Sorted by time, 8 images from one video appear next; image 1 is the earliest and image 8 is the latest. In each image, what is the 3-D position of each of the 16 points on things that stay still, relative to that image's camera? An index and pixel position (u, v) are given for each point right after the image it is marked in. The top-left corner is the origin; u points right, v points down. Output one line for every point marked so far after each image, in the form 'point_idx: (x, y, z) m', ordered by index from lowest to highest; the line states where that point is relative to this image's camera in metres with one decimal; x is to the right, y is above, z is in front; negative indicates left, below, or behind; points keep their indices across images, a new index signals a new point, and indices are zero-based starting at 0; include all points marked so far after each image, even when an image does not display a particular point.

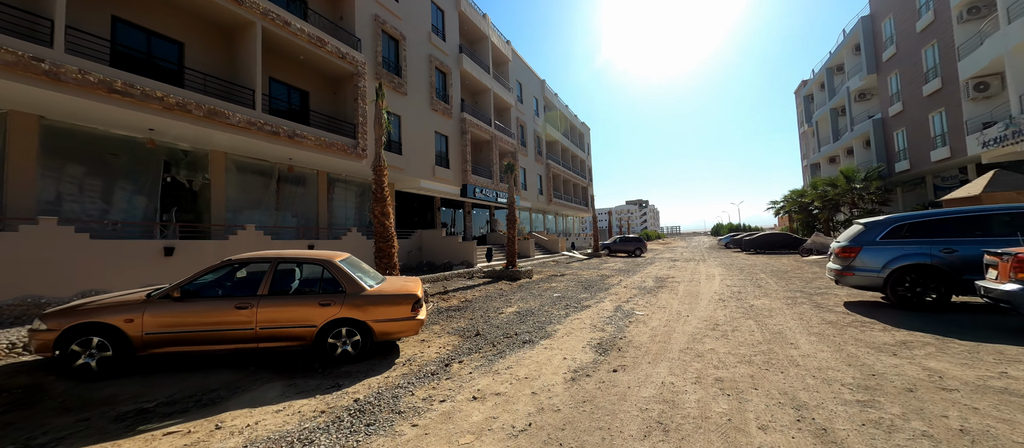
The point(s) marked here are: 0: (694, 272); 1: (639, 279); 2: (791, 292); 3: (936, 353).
0: (+8.2, -2.2, +14.9) m
1: (+5.2, -2.3, +13.5) m
2: (+7.0, -1.7, +8.2) m
3: (+5.1, -1.6, +4.0) m
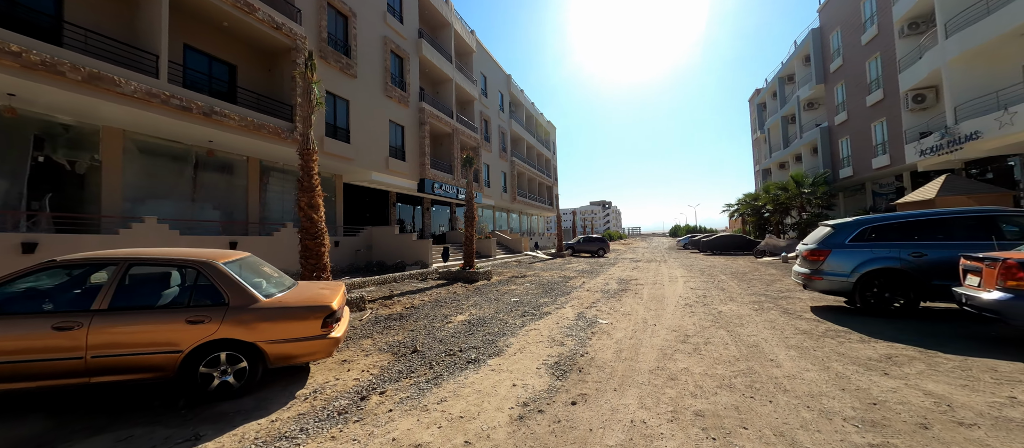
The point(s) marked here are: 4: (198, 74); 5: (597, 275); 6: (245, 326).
0: (+6.4, -2.2, +14.7) m
1: (+3.5, -2.2, +13.0) m
2: (+5.8, -1.8, +7.9) m
3: (+4.4, -1.6, +3.5) m
4: (-12.3, +5.9, +12.9) m
5: (+4.1, -2.4, +15.8) m
6: (-3.3, -1.3, +4.0) m
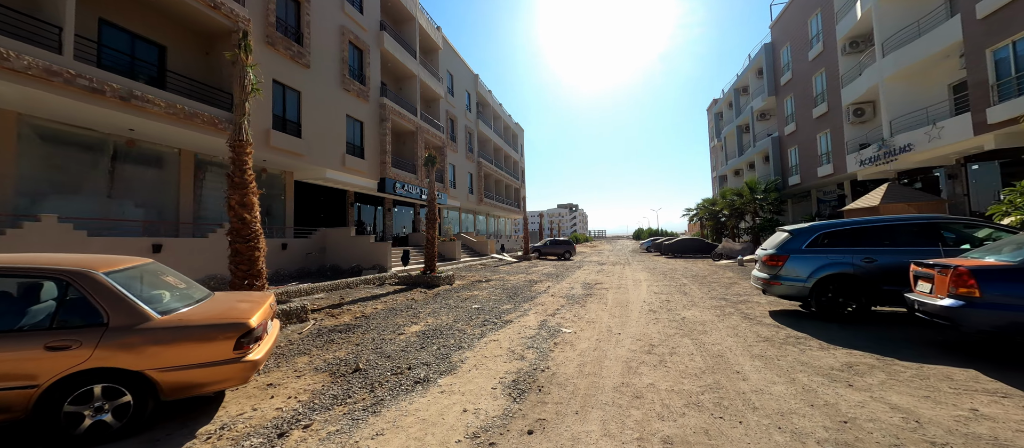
0: (+4.8, -2.4, +14.7) m
1: (+2.1, -2.4, +12.7) m
2: (+4.9, -1.9, +7.9) m
3: (+3.9, -1.6, +3.4) m
4: (-13.5, +5.9, +11.3) m
5: (+2.4, -2.6, +15.6) m
6: (-3.8, -1.3, +3.2) m
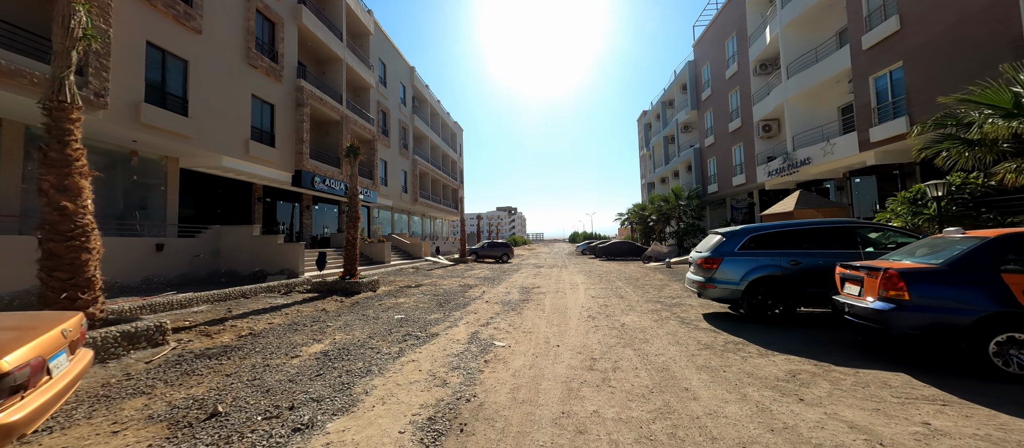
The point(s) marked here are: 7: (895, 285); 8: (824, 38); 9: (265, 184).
0: (+2.0, -2.5, +14.5) m
1: (-0.3, -2.4, +12.0) m
2: (+3.3, -1.9, +7.8) m
3: (+3.1, -1.6, +3.2) m
4: (-15.3, +6.1, +7.8) m
5: (-0.6, -2.6, +14.9) m
6: (-4.4, -1.1, +1.6) m
7: (+4.1, -0.7, +3.5) m
8: (+14.1, +8.5, +14.8) m
9: (-14.0, +2.2, +18.6) m
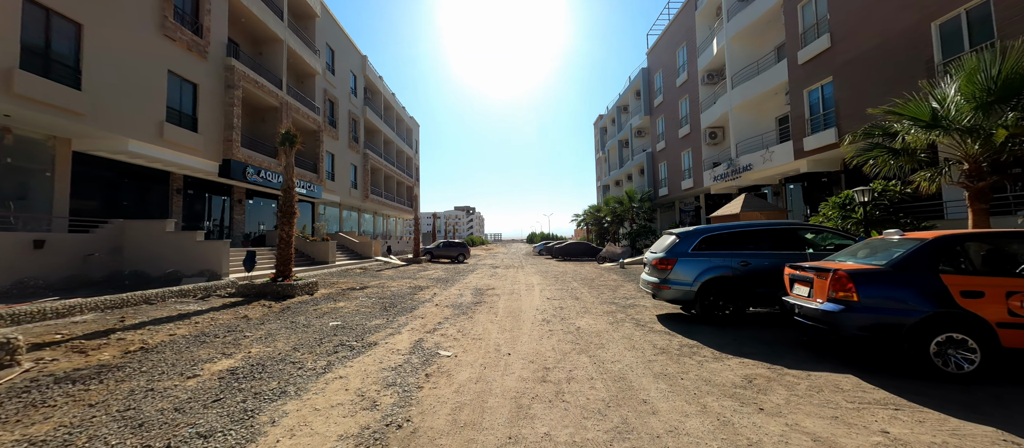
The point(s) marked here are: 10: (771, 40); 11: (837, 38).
0: (0.0, -2.4, +14.1) m
1: (-1.9, -2.3, +11.4) m
2: (+2.2, -1.9, +7.6) m
3: (+2.6, -1.6, +3.1) m
4: (-16.2, +6.4, +5.4) m
5: (-2.6, -2.6, +14.3) m
6: (-4.6, -1.0, +0.6) m
7: (+3.5, -0.7, +3.5) m
8: (+12.2, +8.4, +15.9) m
9: (-16.2, +2.5, +16.2) m
10: (+12.2, +8.7, +15.5) m
11: (+11.1, +6.4, +11.2) m
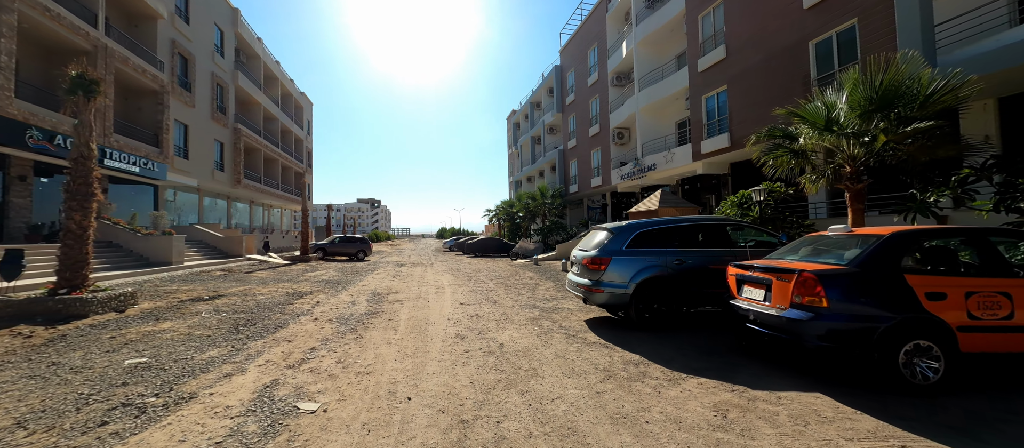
0: (-3.4, -2.2, +12.4) m
1: (-4.6, -2.1, +9.2) m
2: (+0.3, -1.8, +6.7) m
3: (+2.0, -1.6, +2.4) m
4: (-16.6, +6.8, -0.4) m
5: (-6.0, -2.3, +11.8) m
6: (-4.4, -0.9, -1.9) m
7: (+2.8, -0.6, +3.0) m
8: (+8.0, +8.5, +17.2) m
9: (-19.6, +3.0, +10.0) m
10: (+8.1, +8.8, +16.8) m
11: (+8.2, +6.5, +12.3) m
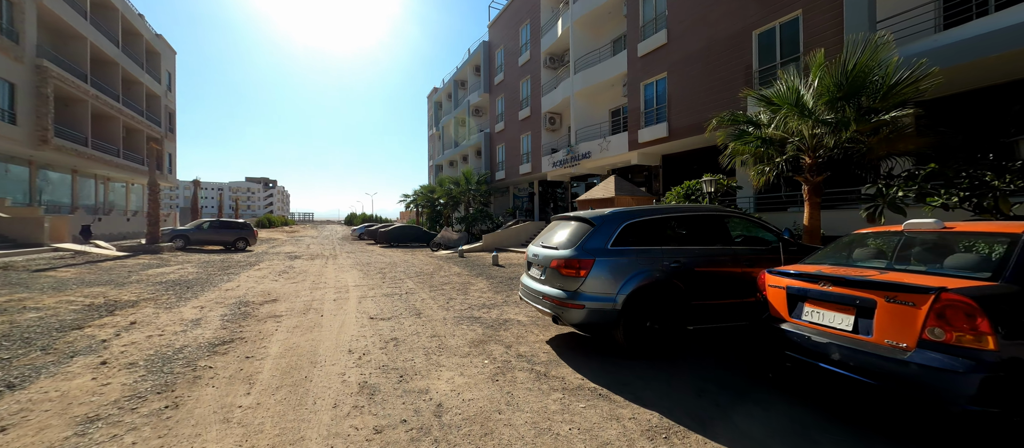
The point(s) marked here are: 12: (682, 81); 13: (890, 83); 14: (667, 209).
0: (-5.6, -1.7, +9.5) m
1: (-6.1, -1.7, +6.2) m
2: (-0.6, -1.6, +4.9) m
3: (+2.0, -1.5, +1.1) m
4: (-15.2, +7.0, -6.3) m
5: (-8.0, -1.7, +8.4) m
6: (-3.1, -0.9, -4.6) m
7: (+2.6, -0.6, +1.9) m
8: (+4.6, +9.0, +16.6) m
9: (-20.7, +3.7, +3.3) m
10: (+4.8, +9.3, +16.2) m
11: (+5.9, +6.8, +12.0) m
12: (+6.0, +5.0, +11.7) m
13: (+6.6, +2.4, +5.7) m
14: (+2.0, +0.2, +4.3) m
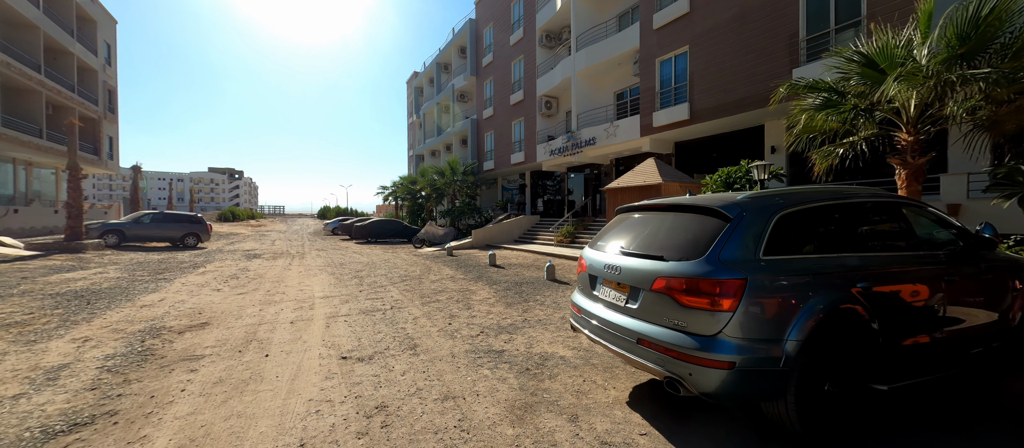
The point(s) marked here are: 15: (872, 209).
0: (-5.4, -1.5, +7.5) m
1: (-5.6, -1.6, +4.2) m
2: (-0.1, -1.5, +3.2) m
3: (+2.7, -1.5, -0.4) m
4: (-13.9, +6.9, -9.1) m
5: (-7.7, -1.6, +6.2) m
6: (-2.0, -1.0, -6.5) m
7: (+3.3, -0.6, +0.4) m
8: (+4.4, +9.2, +15.0) m
9: (-20.0, +3.8, +0.2) m
10: (+4.6, +9.6, +14.6) m
11: (+5.9, +7.0, +10.5) m
12: (+6.1, +5.2, +10.2) m
13: (+7.1, +2.5, +4.4) m
14: (+2.5, +0.2, +2.7) m
15: (+3.2, +0.1, +3.1) m
